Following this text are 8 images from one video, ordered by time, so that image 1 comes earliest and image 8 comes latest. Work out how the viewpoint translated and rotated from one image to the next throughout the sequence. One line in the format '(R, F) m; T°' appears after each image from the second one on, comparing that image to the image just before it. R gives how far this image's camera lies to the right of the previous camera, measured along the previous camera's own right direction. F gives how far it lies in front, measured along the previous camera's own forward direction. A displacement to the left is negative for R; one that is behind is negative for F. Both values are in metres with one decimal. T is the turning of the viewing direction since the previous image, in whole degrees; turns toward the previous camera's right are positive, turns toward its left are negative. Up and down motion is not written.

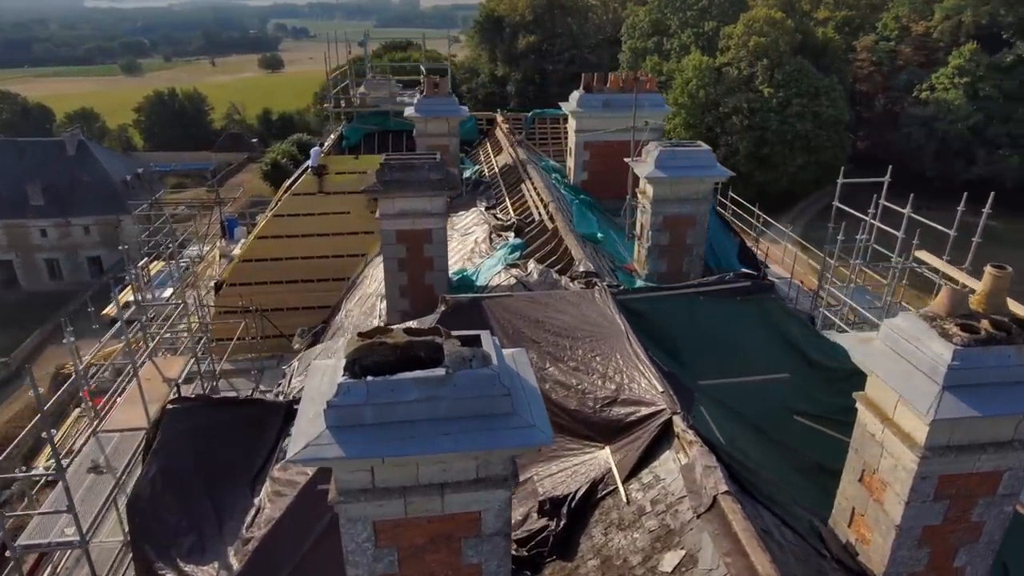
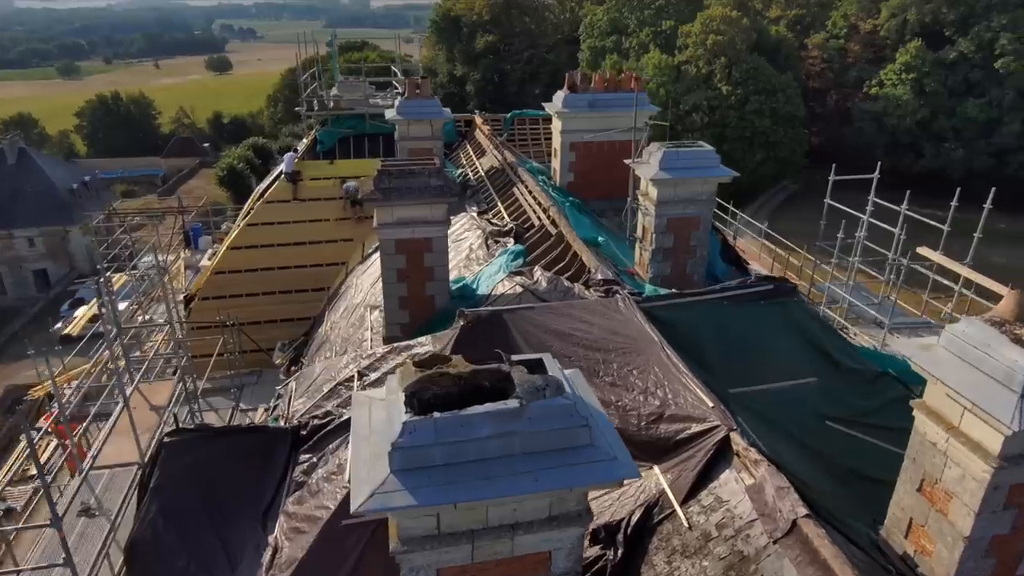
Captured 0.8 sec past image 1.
(-0.6, +0.3) m; +4°
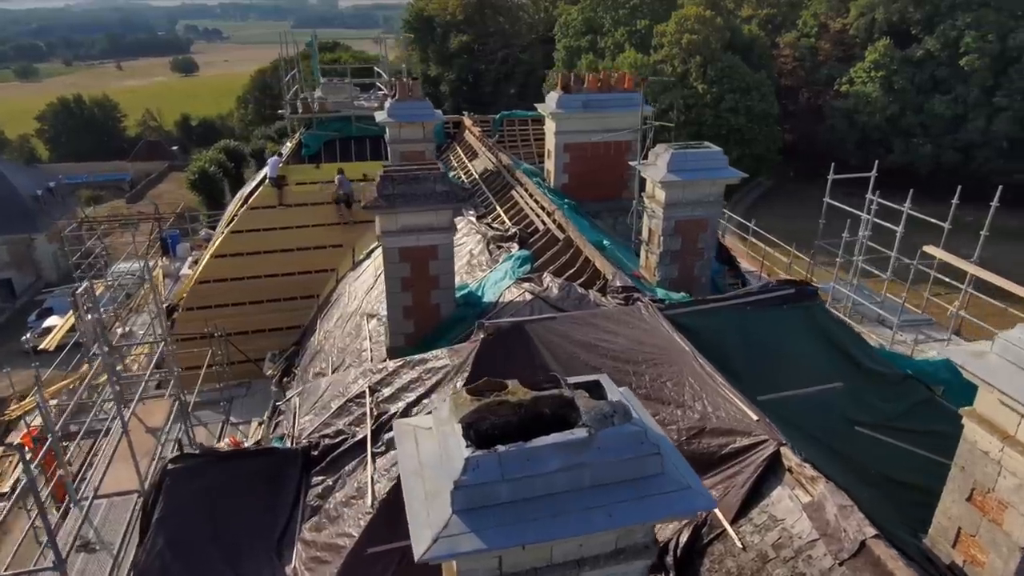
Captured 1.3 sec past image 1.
(-0.4, +0.2) m; +2°
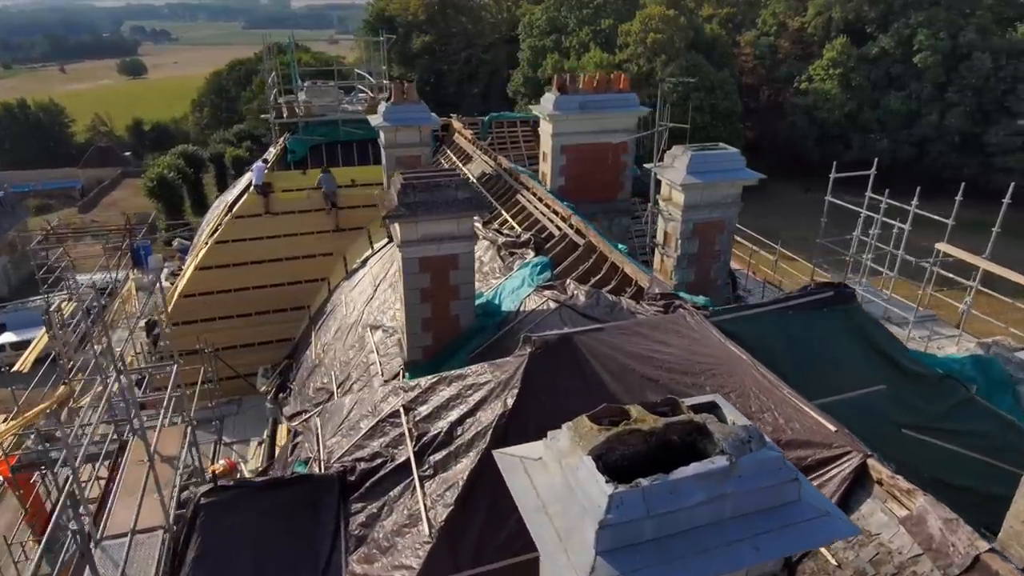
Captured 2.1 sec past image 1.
(-0.7, +0.2) m; +3°
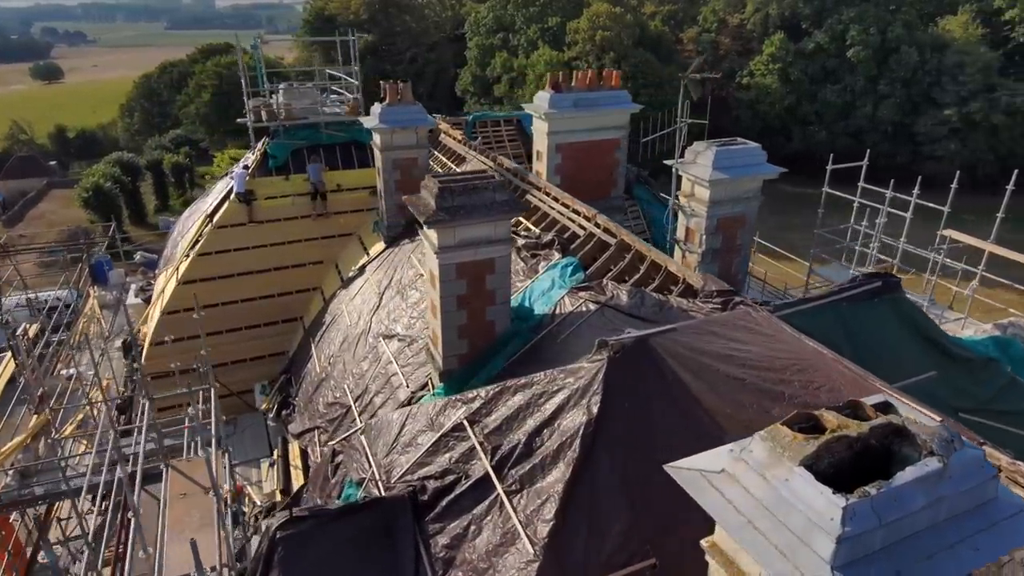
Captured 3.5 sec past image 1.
(-1.1, +0.2) m; +5°
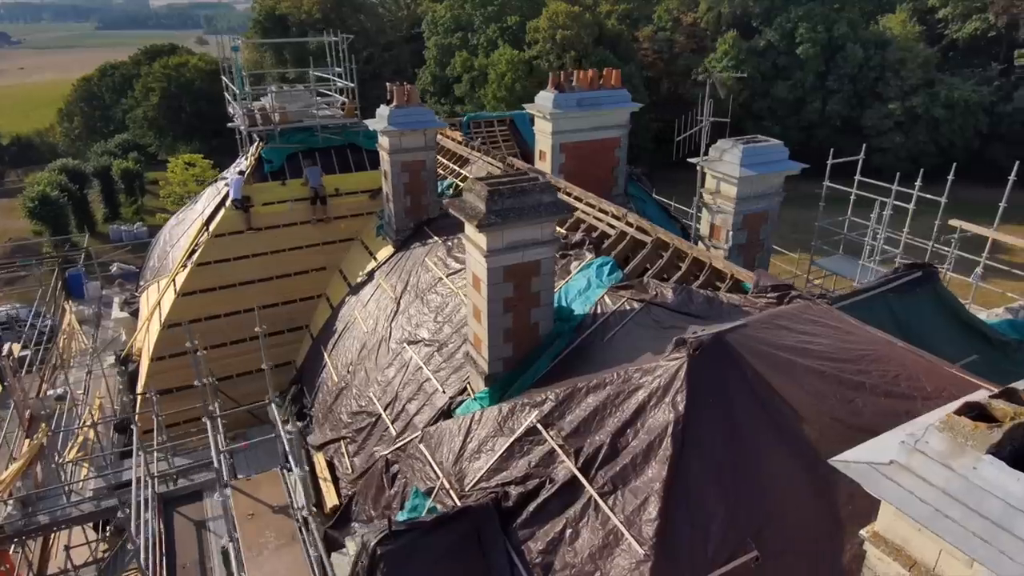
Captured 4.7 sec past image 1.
(-1.1, 0.0) m; +4°
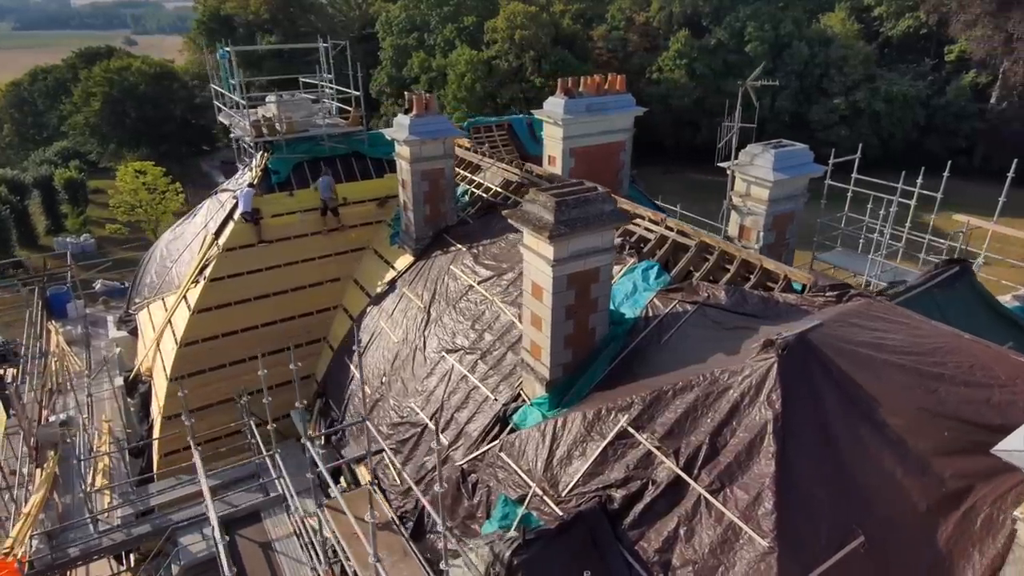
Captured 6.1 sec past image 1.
(-1.3, -0.1) m; +4°
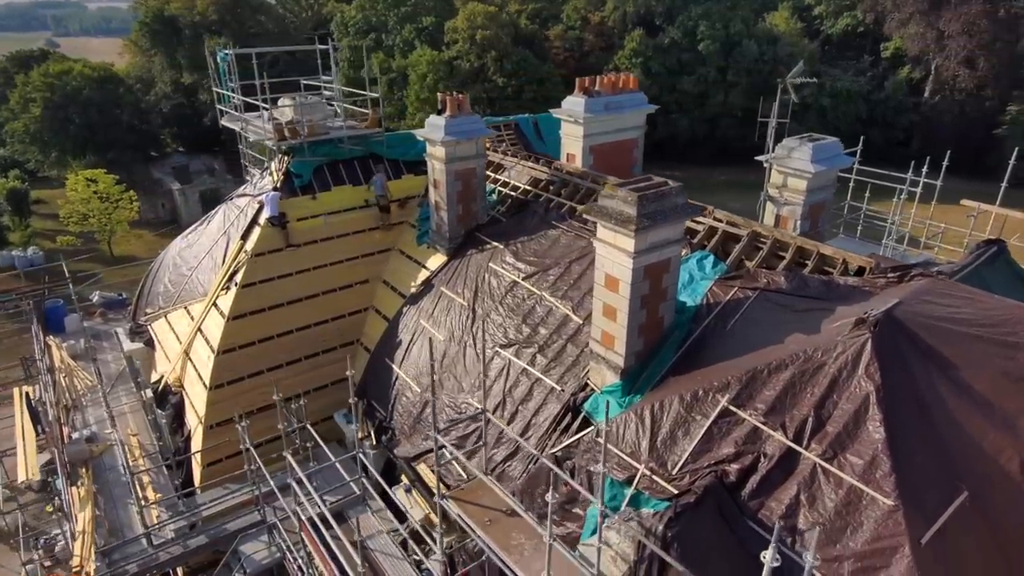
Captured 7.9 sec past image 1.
(-1.6, -0.2) m; +4°
